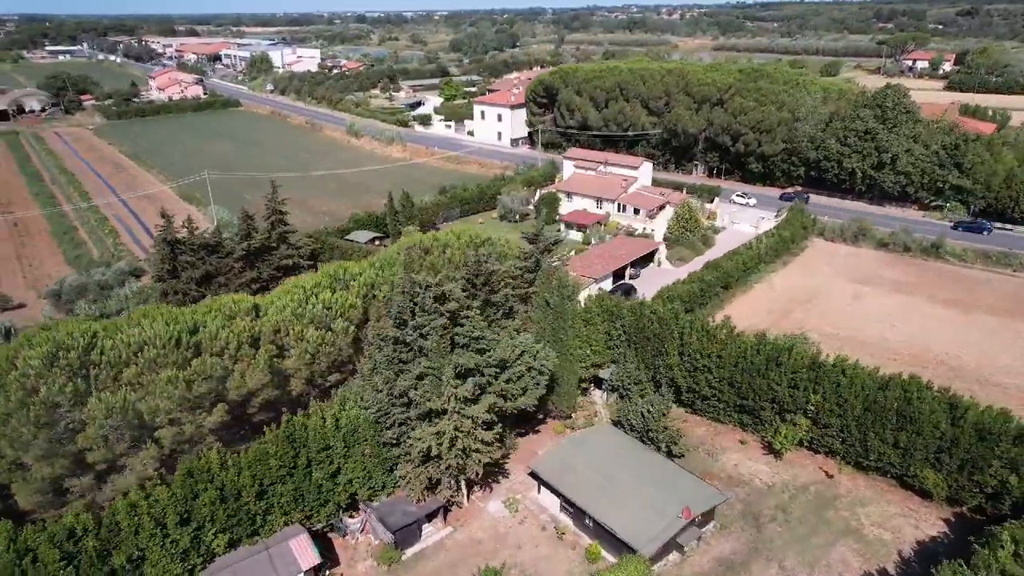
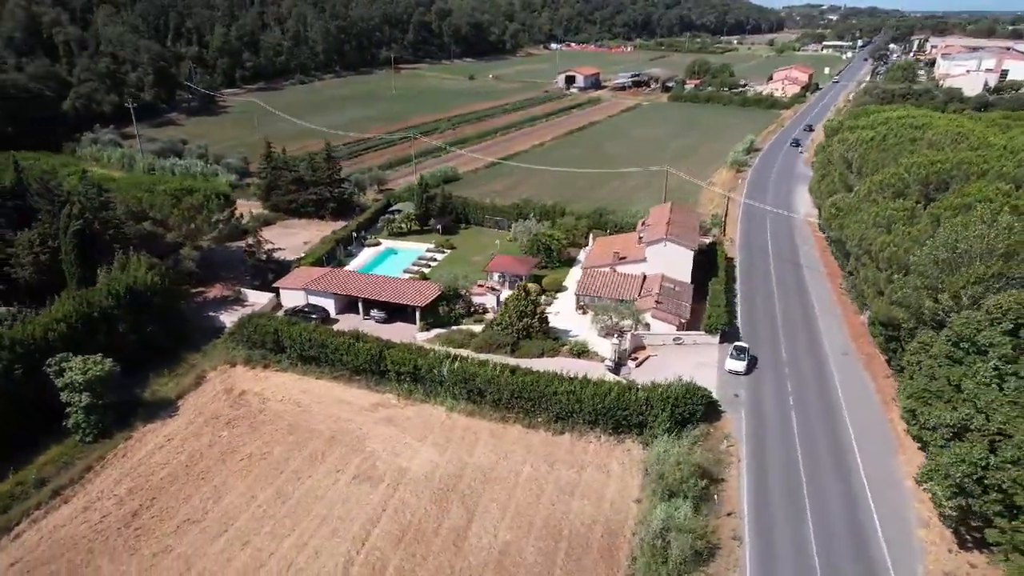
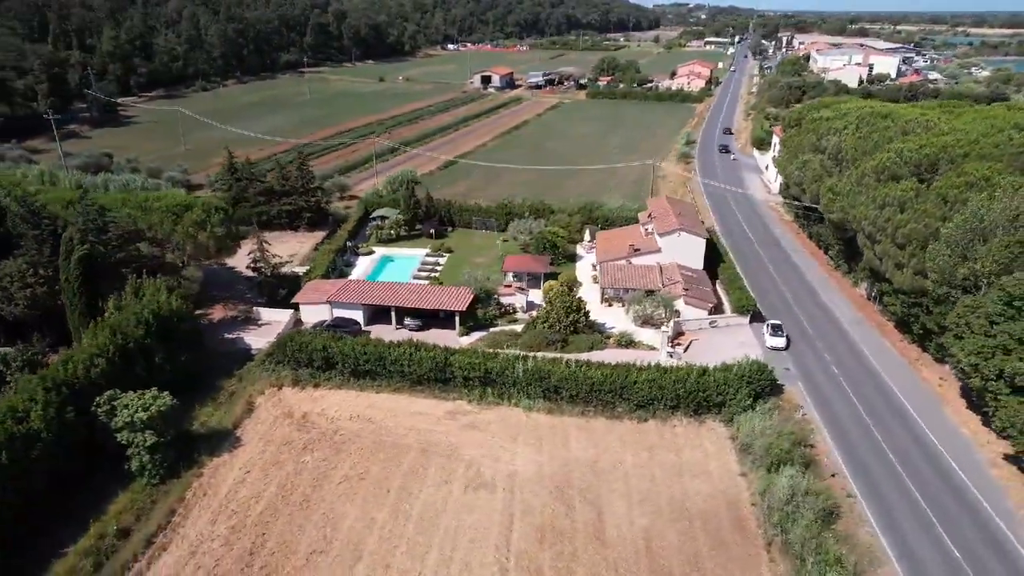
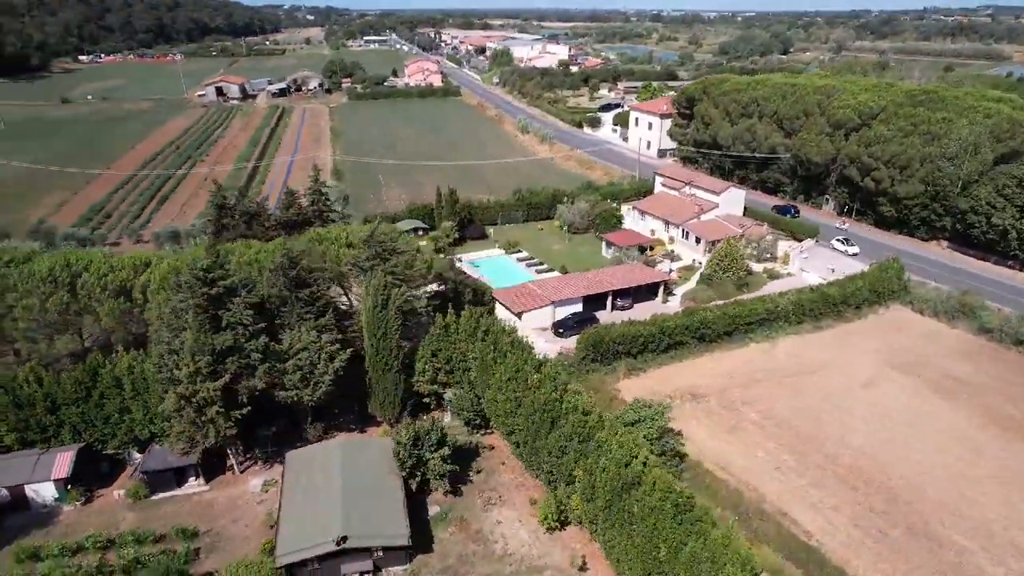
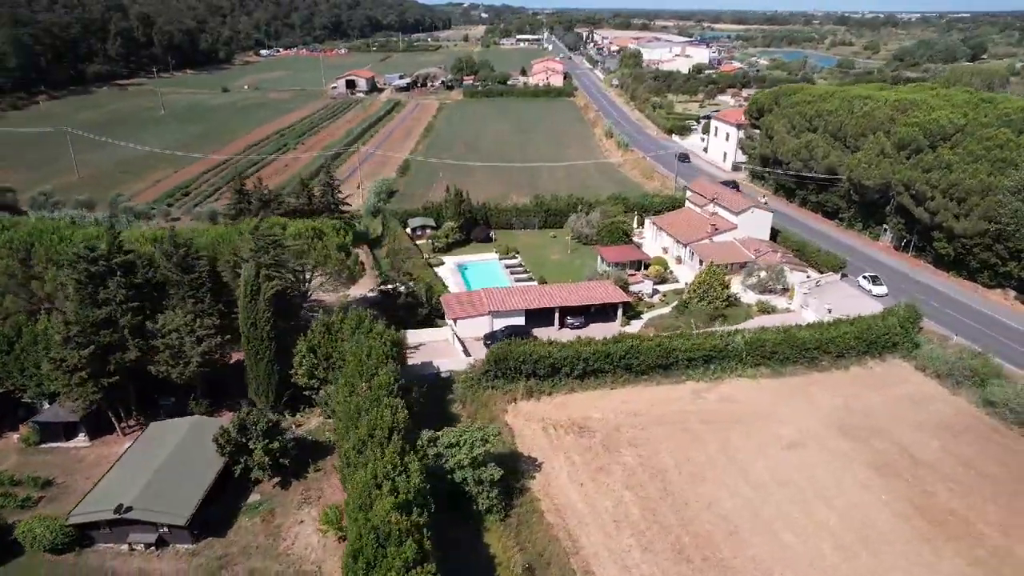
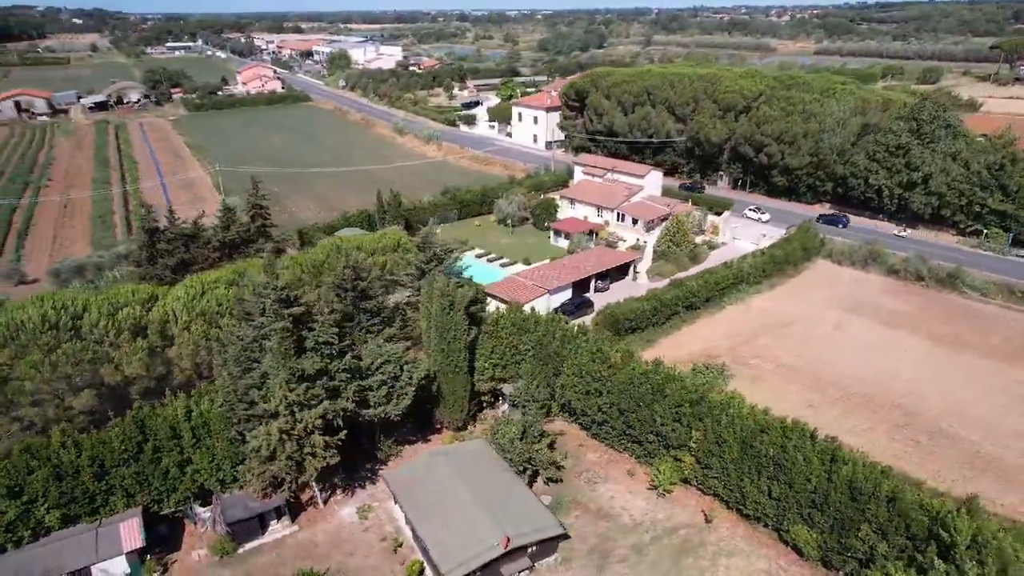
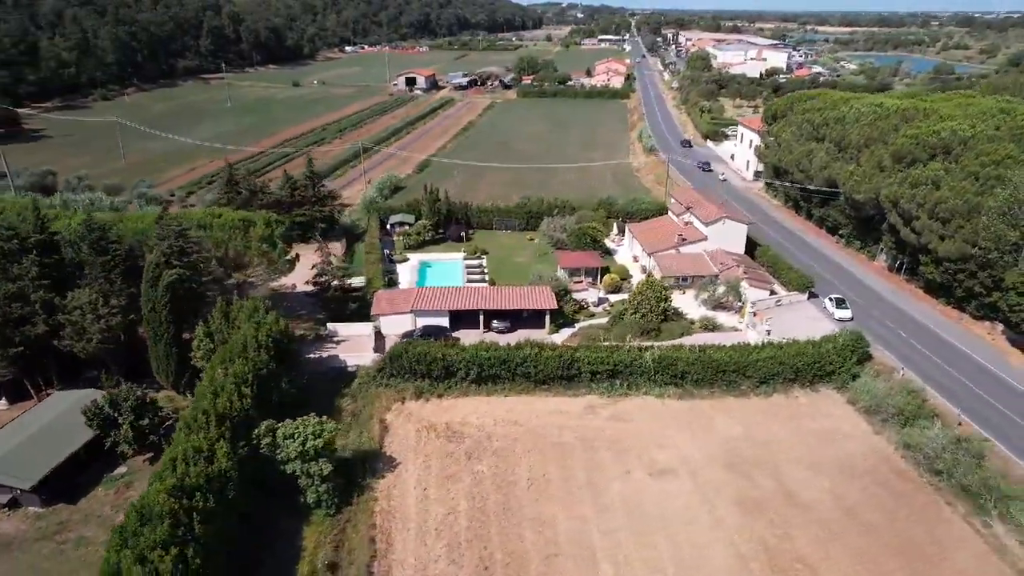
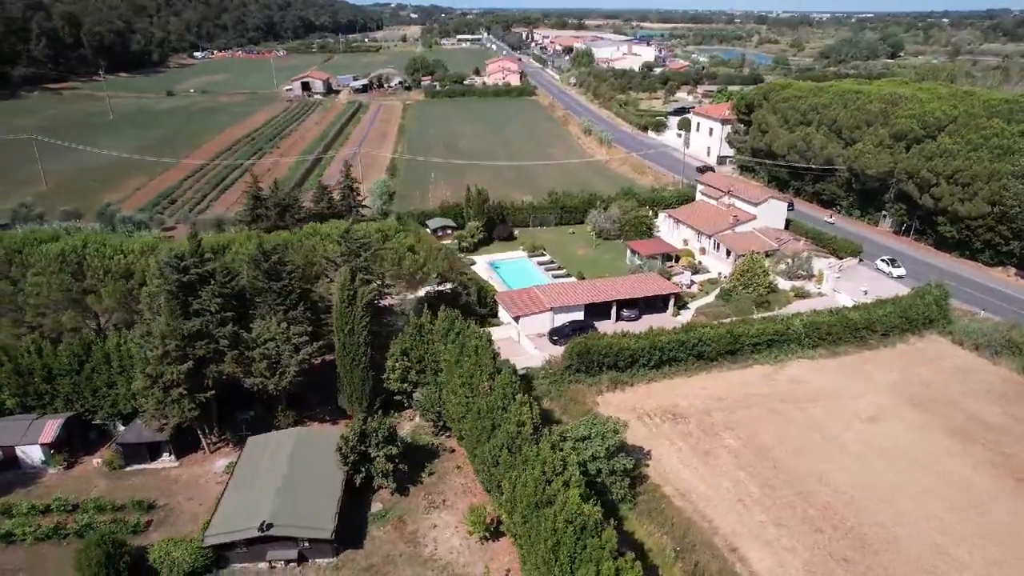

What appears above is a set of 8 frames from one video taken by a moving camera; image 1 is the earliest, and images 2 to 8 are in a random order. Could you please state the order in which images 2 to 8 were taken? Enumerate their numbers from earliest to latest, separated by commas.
6, 4, 8, 5, 7, 3, 2
